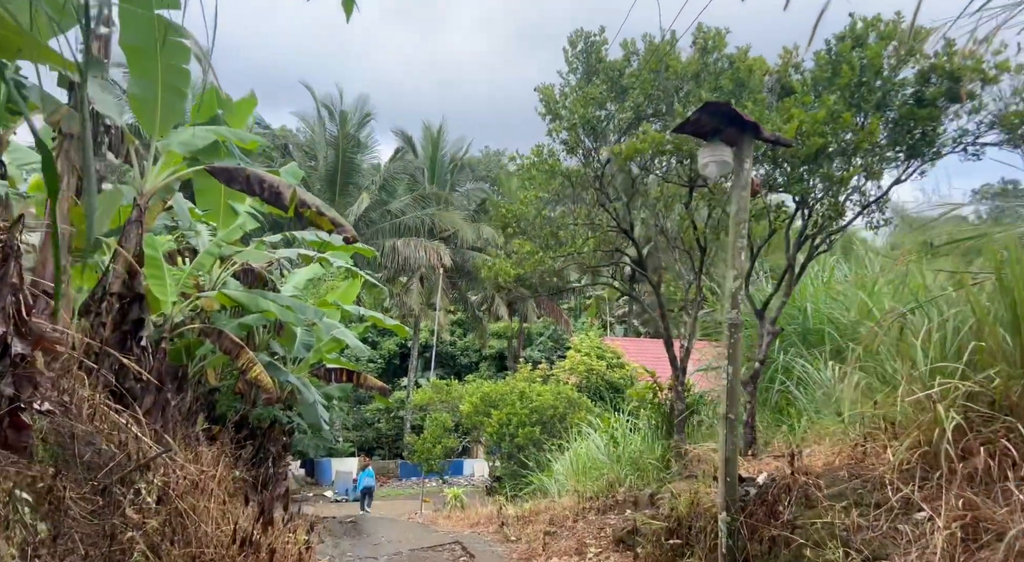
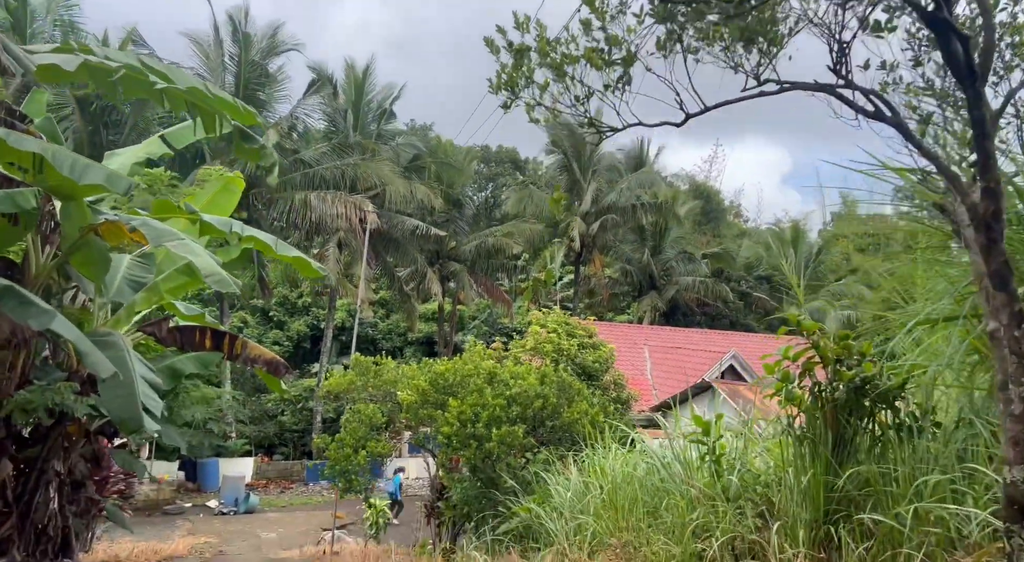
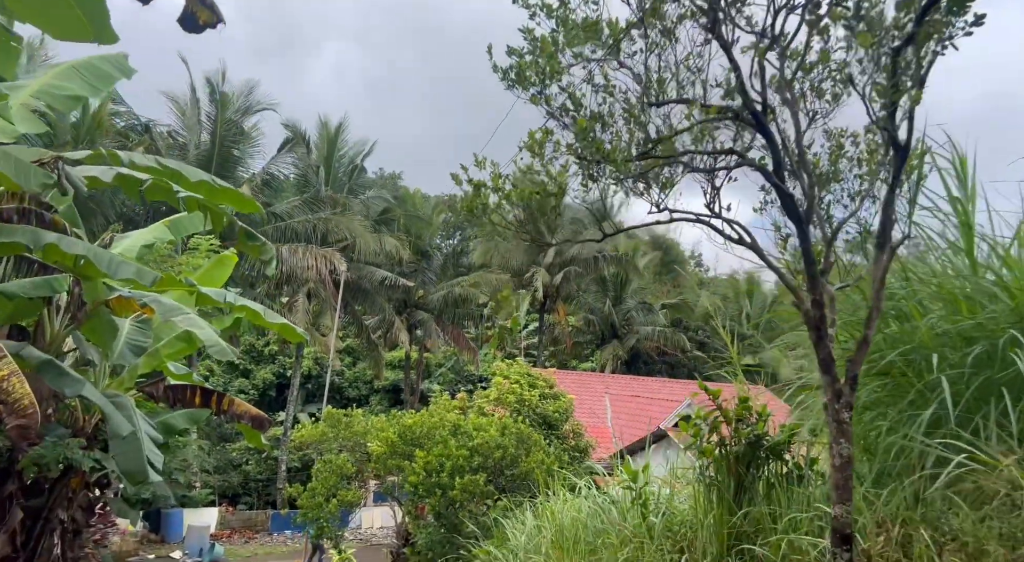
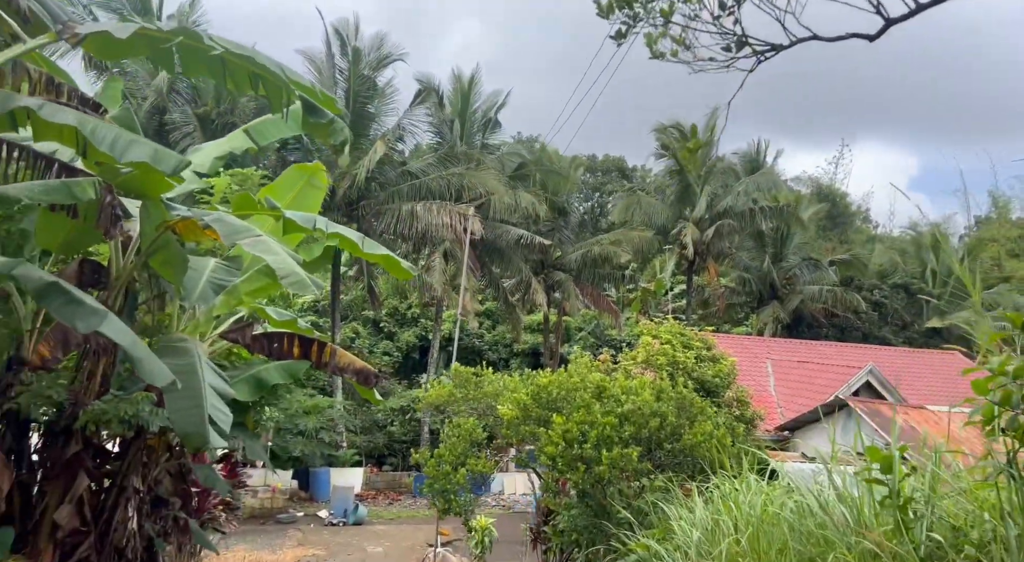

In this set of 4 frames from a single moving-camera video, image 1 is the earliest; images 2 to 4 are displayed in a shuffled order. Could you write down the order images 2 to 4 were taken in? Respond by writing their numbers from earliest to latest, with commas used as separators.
3, 2, 4
